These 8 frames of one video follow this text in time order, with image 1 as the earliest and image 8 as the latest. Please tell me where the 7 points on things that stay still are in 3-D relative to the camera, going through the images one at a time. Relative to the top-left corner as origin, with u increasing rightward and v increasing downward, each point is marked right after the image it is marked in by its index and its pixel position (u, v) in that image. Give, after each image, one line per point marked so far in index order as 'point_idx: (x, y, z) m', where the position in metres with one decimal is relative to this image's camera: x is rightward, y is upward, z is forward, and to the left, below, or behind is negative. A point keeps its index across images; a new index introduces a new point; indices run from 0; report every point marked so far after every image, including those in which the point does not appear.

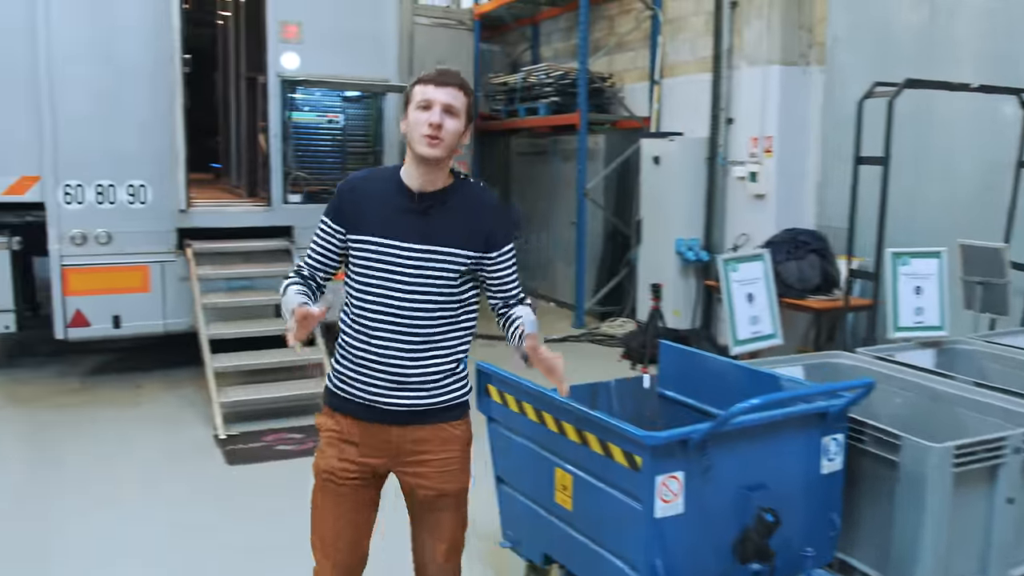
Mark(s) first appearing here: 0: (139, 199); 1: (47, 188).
0: (-2.1, +0.5, +5.3) m
1: (-2.5, +0.5, +5.1) m
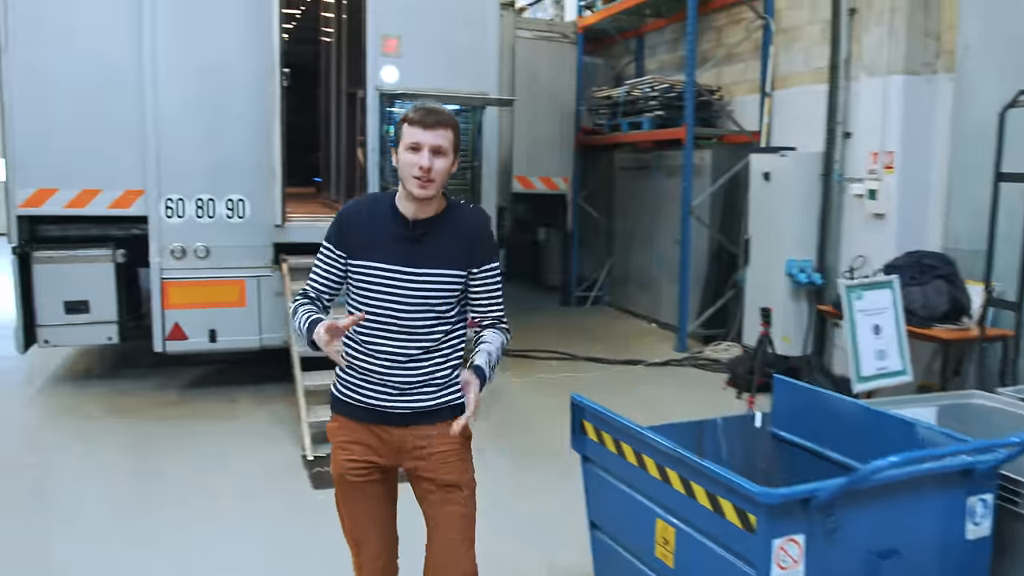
0: (-1.5, +0.4, +5.3) m
1: (-2.0, +0.5, +5.1) m
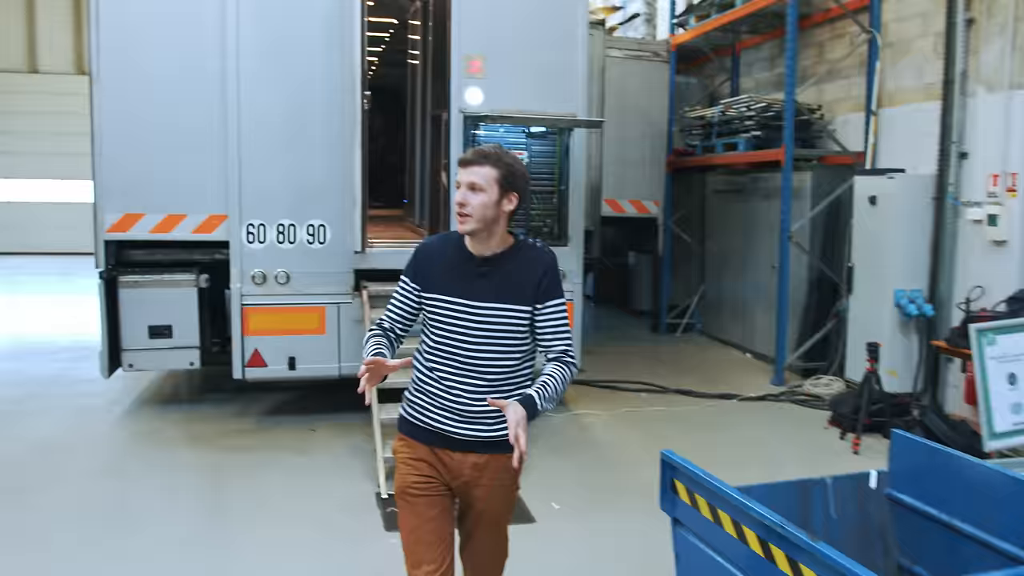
0: (-1.1, +0.3, +5.2) m
1: (-1.5, +0.3, +5.1) m
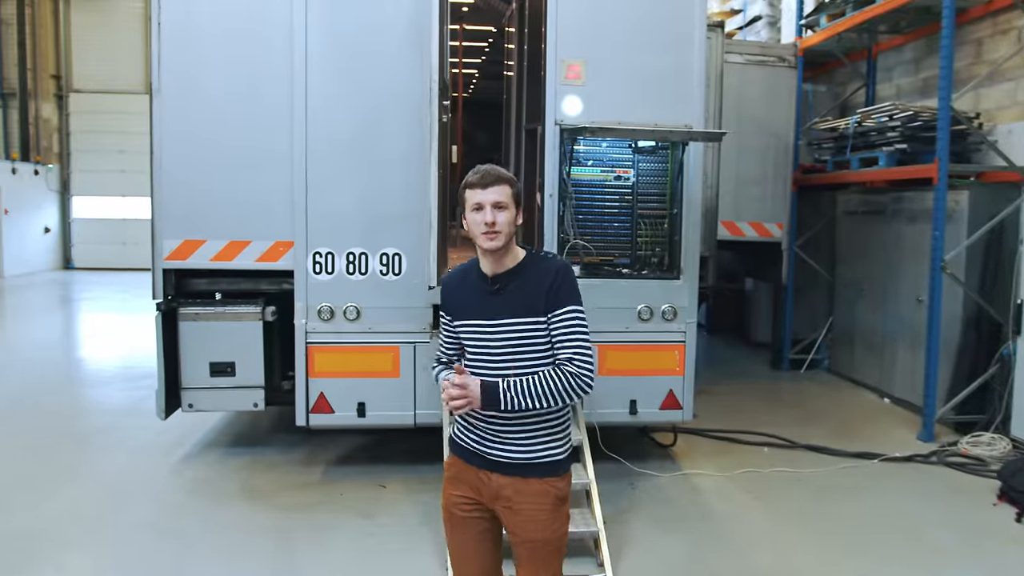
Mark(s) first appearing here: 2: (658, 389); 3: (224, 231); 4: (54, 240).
0: (-0.6, +0.1, +4.6) m
1: (-1.0, +0.2, +4.5) m
2: (+0.7, -0.5, +4.7) m
3: (-1.4, +0.3, +4.6) m
4: (-9.6, +1.0, +19.8) m
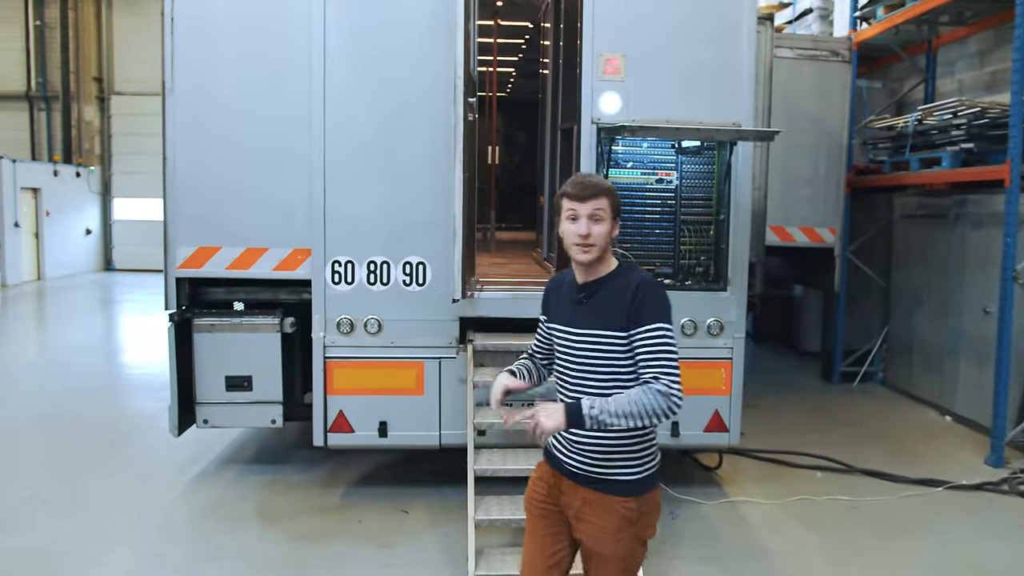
0: (-0.4, 0.0, +4.3) m
1: (-0.9, +0.1, +4.3) m
2: (+0.9, -0.6, +4.4) m
3: (-1.3, +0.2, +4.3) m
4: (-8.8, +1.0, +19.9) m
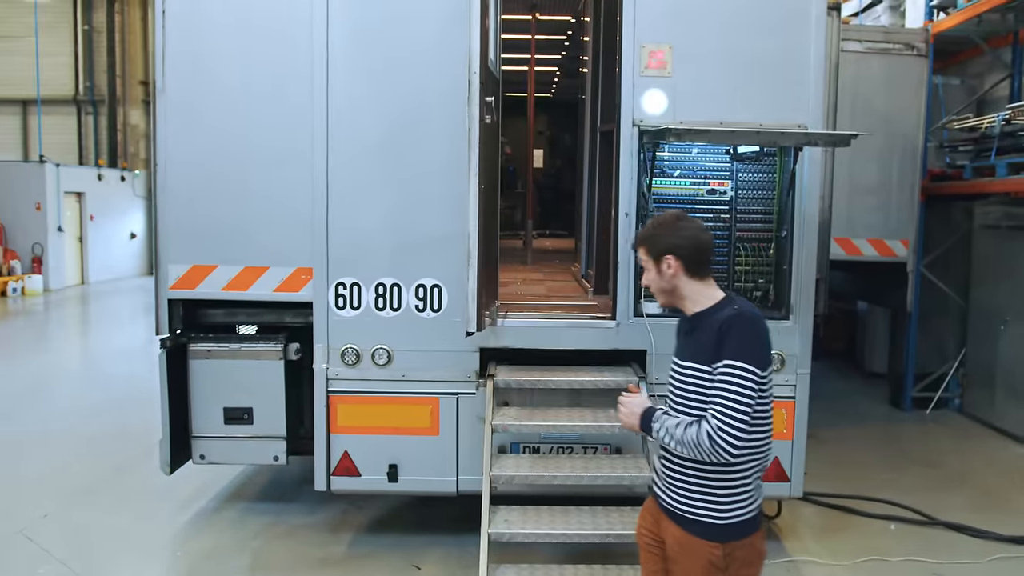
0: (-0.3, -0.1, +3.7) m
1: (-0.8, 0.0, +3.8) m
2: (+1.0, -0.7, +3.8) m
3: (-1.1, +0.1, +3.9) m
4: (-7.8, +0.9, +19.8) m
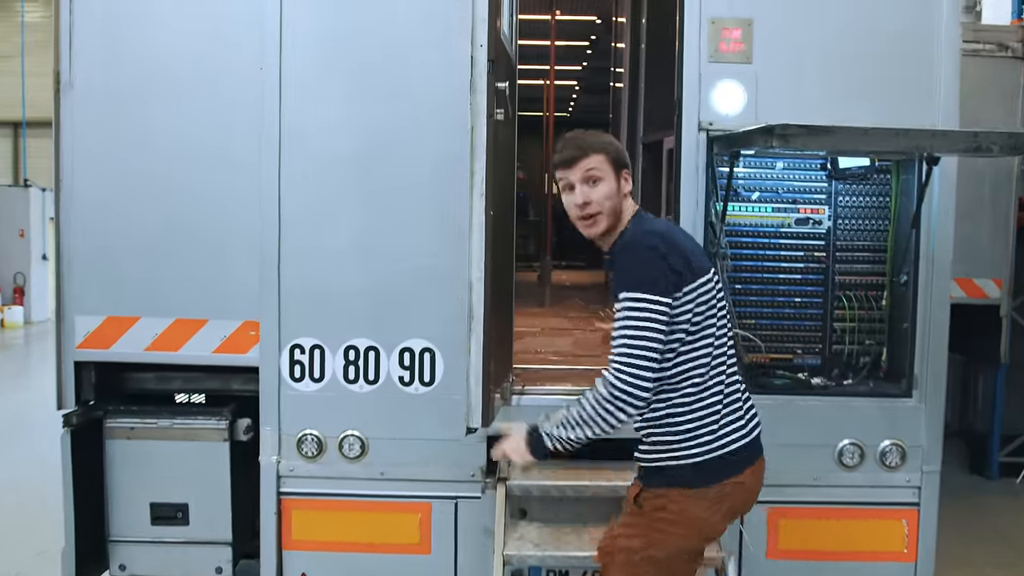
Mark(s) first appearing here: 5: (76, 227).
0: (-0.3, -0.3, +2.7) m
1: (-0.7, -0.2, +2.8) m
2: (+1.1, -0.9, +2.8) m
3: (-1.1, 0.0, +2.9) m
4: (-7.6, +0.3, +18.9) m
5: (-1.3, +0.1, +2.9) m
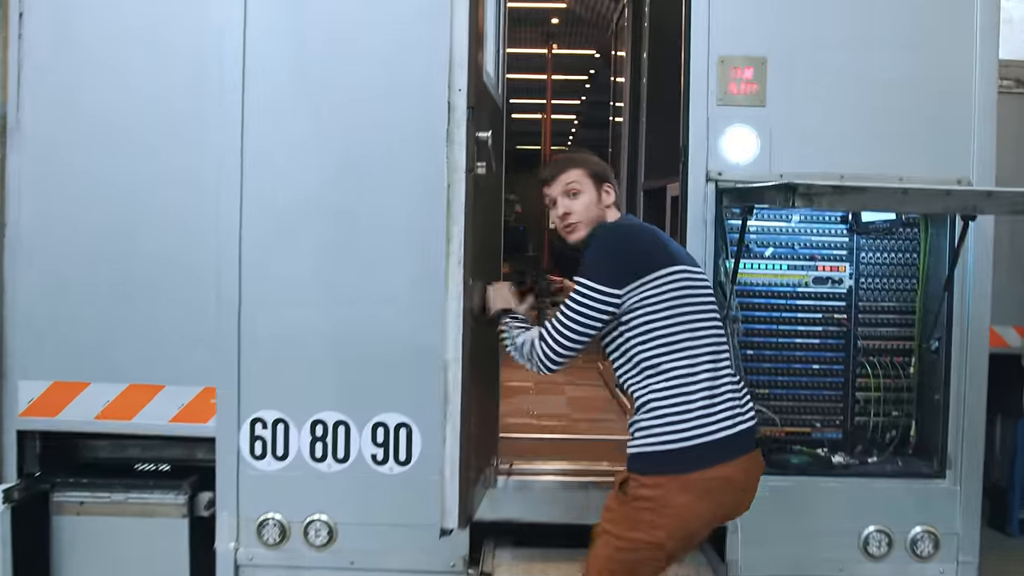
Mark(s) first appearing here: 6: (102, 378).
0: (-0.3, -0.4, +2.4) m
1: (-0.8, -0.4, +2.5) m
2: (+1.0, -1.0, +2.5) m
3: (-1.1, -0.2, +2.6) m
4: (-7.7, -0.4, +18.6) m
5: (-1.4, -0.1, +2.6) m
6: (-1.2, -0.3, +2.6) m
